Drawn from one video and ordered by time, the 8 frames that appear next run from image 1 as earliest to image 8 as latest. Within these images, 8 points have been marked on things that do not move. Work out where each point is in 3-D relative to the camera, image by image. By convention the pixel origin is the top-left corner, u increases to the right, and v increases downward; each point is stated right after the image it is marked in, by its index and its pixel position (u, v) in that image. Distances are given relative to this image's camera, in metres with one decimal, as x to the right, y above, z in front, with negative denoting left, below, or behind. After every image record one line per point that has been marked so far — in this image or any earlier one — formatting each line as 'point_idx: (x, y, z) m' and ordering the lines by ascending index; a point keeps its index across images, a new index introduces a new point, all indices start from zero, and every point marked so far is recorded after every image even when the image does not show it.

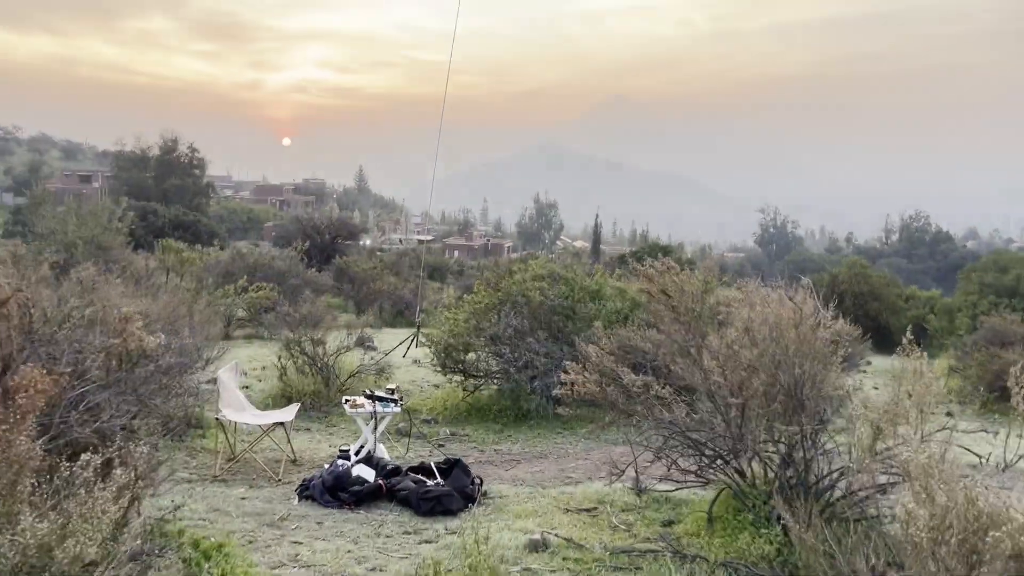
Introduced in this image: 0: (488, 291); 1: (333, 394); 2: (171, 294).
0: (-0.2, 0.0, +8.6) m
1: (-1.8, -1.1, +8.6) m
2: (-3.4, -0.1, +8.5) m
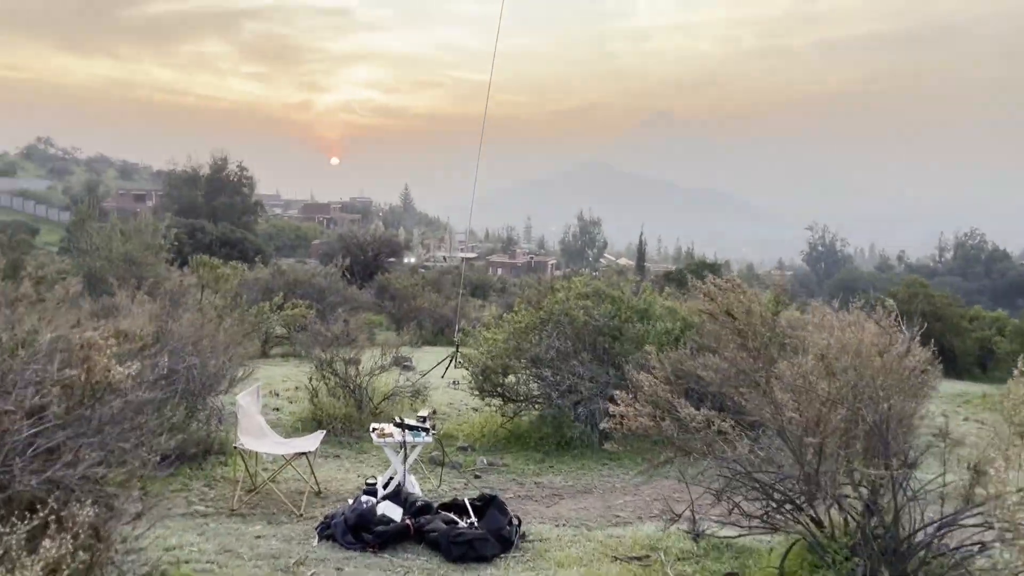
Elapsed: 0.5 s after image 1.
0: (+0.2, -0.2, +8.1) m
1: (-1.4, -1.3, +8.2) m
2: (-3.0, -0.2, +8.1) m
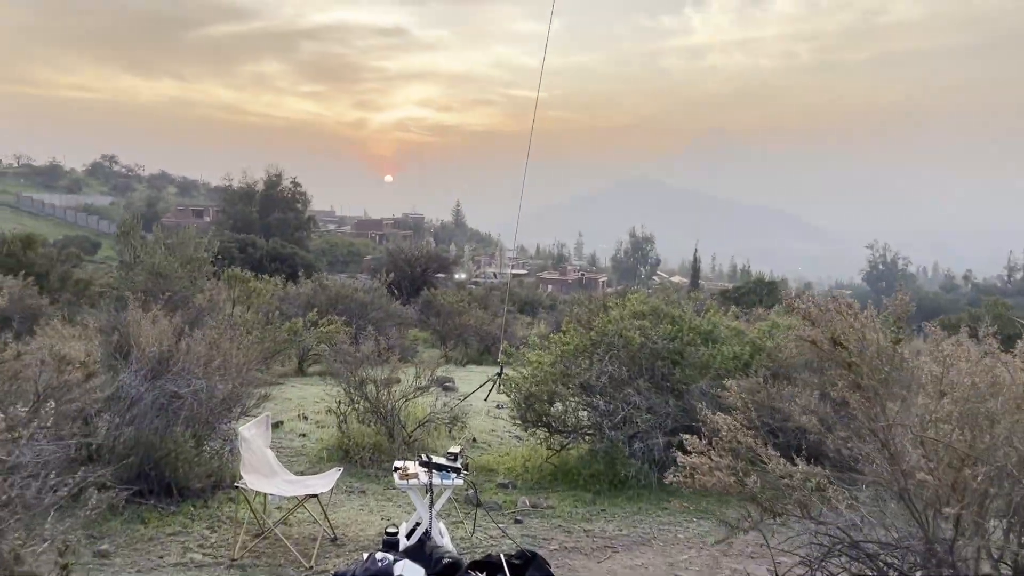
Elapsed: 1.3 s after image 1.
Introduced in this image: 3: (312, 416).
0: (+0.6, -0.4, +7.3) m
1: (-1.0, -1.4, +7.4) m
2: (-2.6, -0.4, +7.5) m
3: (-2.1, -1.4, +8.8) m
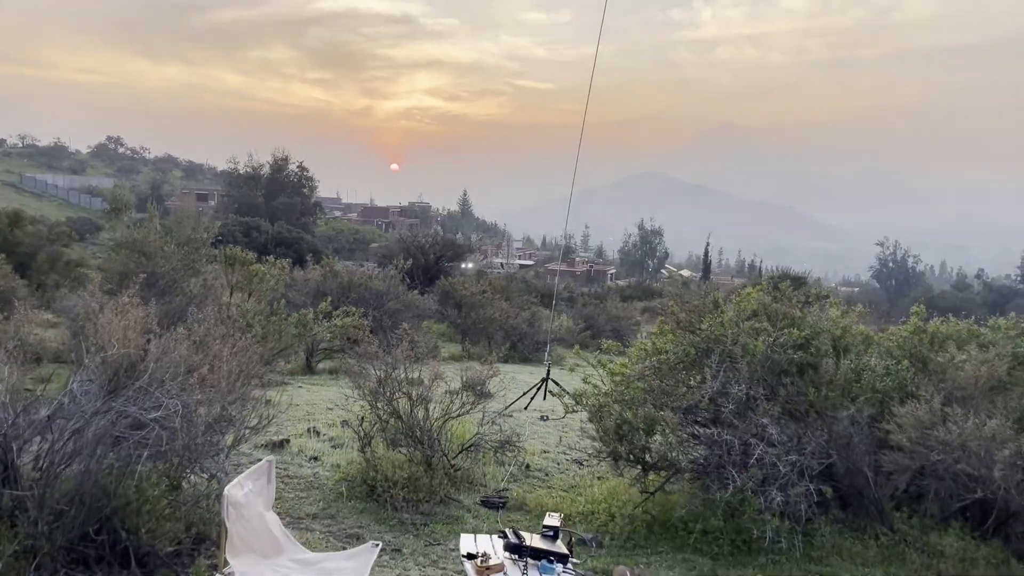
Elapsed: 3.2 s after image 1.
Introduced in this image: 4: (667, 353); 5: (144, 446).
0: (+1.1, -0.3, +5.6) m
1: (-0.5, -1.3, +5.7) m
2: (-2.1, -0.2, +5.8) m
3: (-1.6, -1.2, +7.1) m
4: (+1.0, -0.4, +5.4) m
5: (-1.7, -0.8, +4.0) m
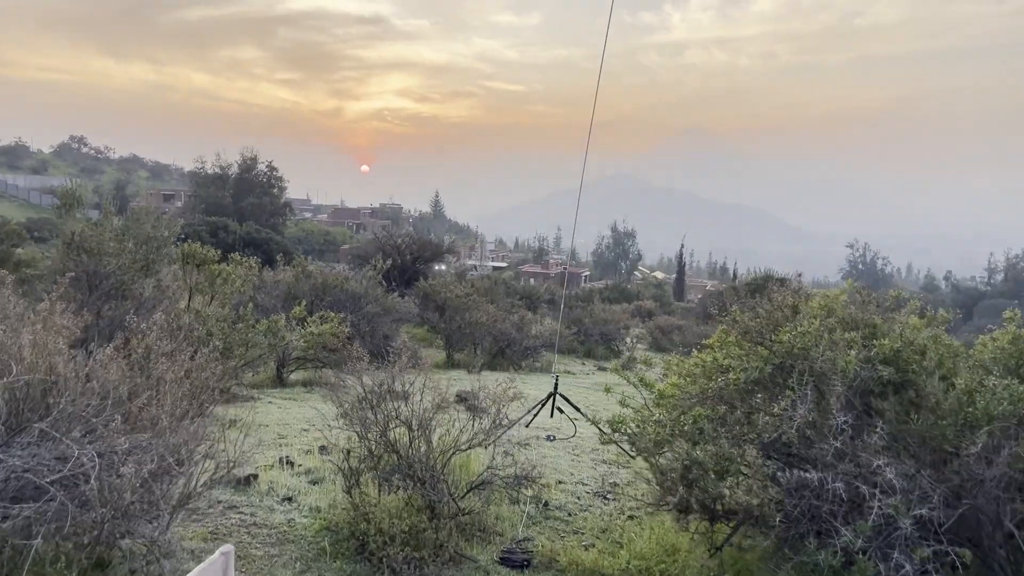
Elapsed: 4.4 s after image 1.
0: (+1.3, -0.3, +4.5) m
1: (-0.4, -1.3, +4.6) m
2: (-1.9, -0.3, +4.6) m
3: (-1.5, -1.3, +6.0) m
4: (+1.2, -0.4, +4.3) m
5: (-1.6, -0.8, +2.8) m
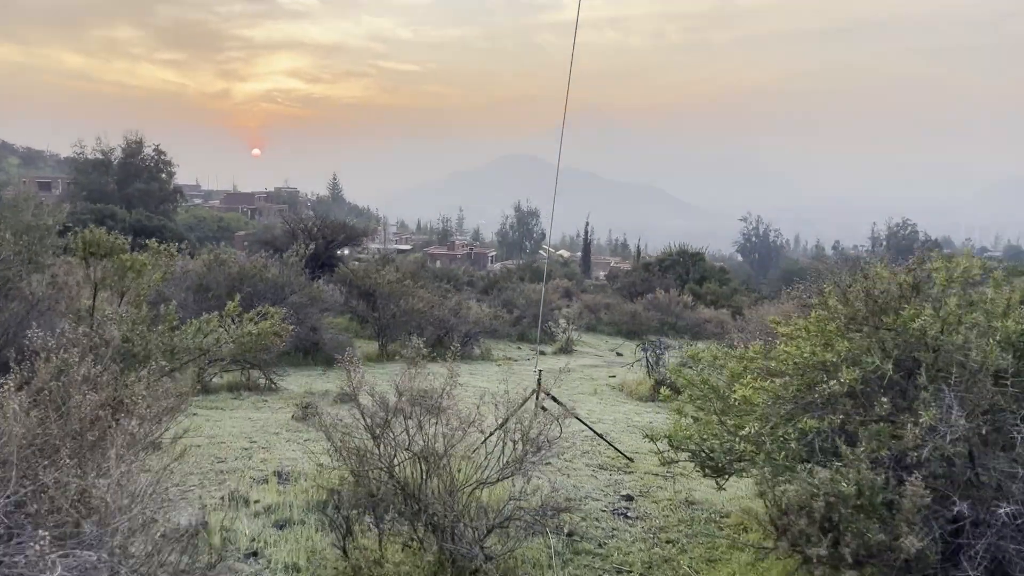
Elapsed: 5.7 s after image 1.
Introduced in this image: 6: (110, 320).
0: (+1.4, -0.2, +3.6) m
1: (-0.2, -1.3, +3.5) m
2: (-1.7, -0.3, +3.3) m
3: (-1.4, -1.2, +4.8) m
4: (+1.4, -0.3, +3.4) m
5: (-1.1, -0.8, +1.6) m
6: (-2.6, -0.2, +5.5) m
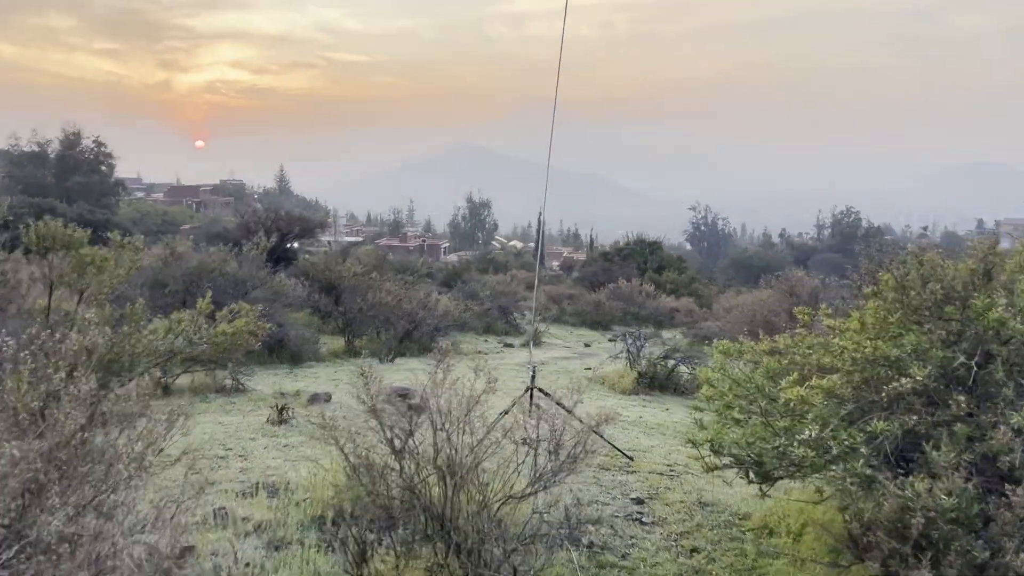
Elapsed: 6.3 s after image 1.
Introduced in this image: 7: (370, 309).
0: (+1.6, -0.2, +3.3) m
1: (0.0, -1.2, +3.2) m
2: (-1.6, -0.3, +2.9) m
3: (-1.4, -1.2, +4.3) m
4: (+1.5, -0.3, +3.1) m
5: (-0.9, -0.8, +1.2) m
6: (-2.6, -0.2, +4.9) m
7: (-2.3, -0.3, +13.4) m
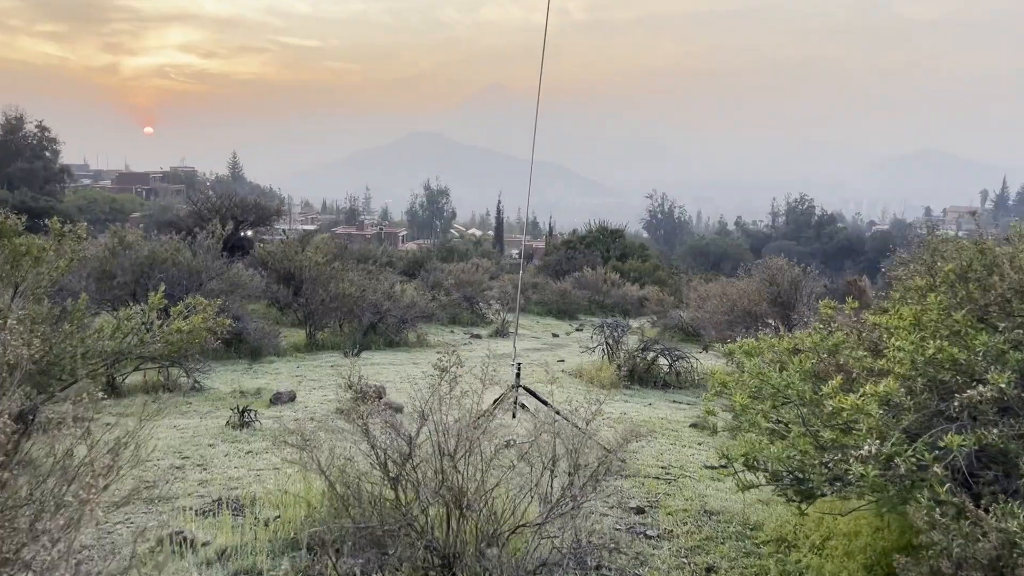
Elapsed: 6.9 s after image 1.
0: (+1.6, -0.1, +2.9) m
1: (0.0, -1.2, +2.7) m
2: (-1.5, -0.2, +2.3) m
3: (-1.4, -1.2, +3.8) m
4: (+1.5, -0.3, +2.7) m
5: (-0.7, -0.8, +0.7) m
6: (-2.7, -0.1, +4.3) m
7: (-2.7, -0.2, +12.8) m
